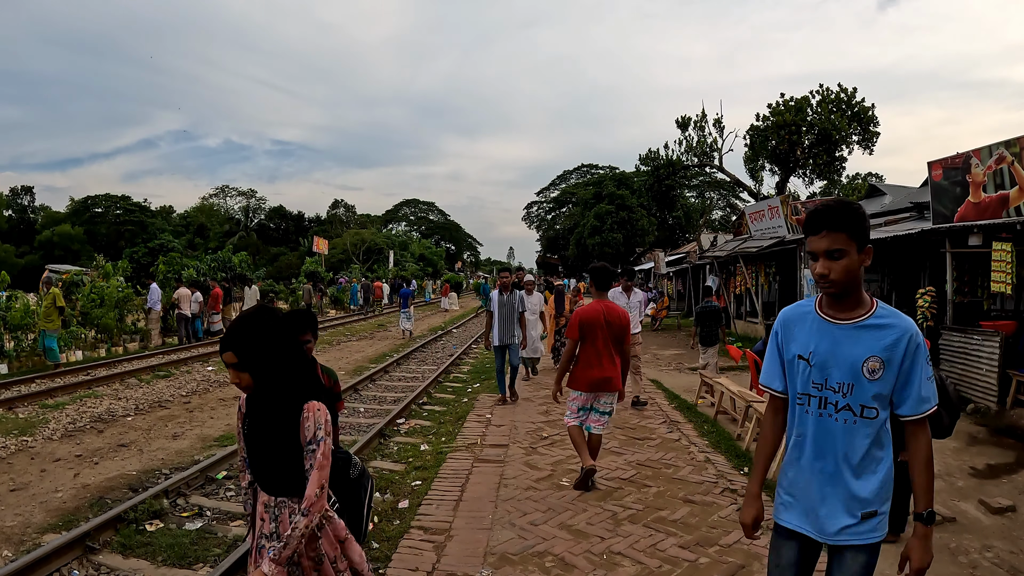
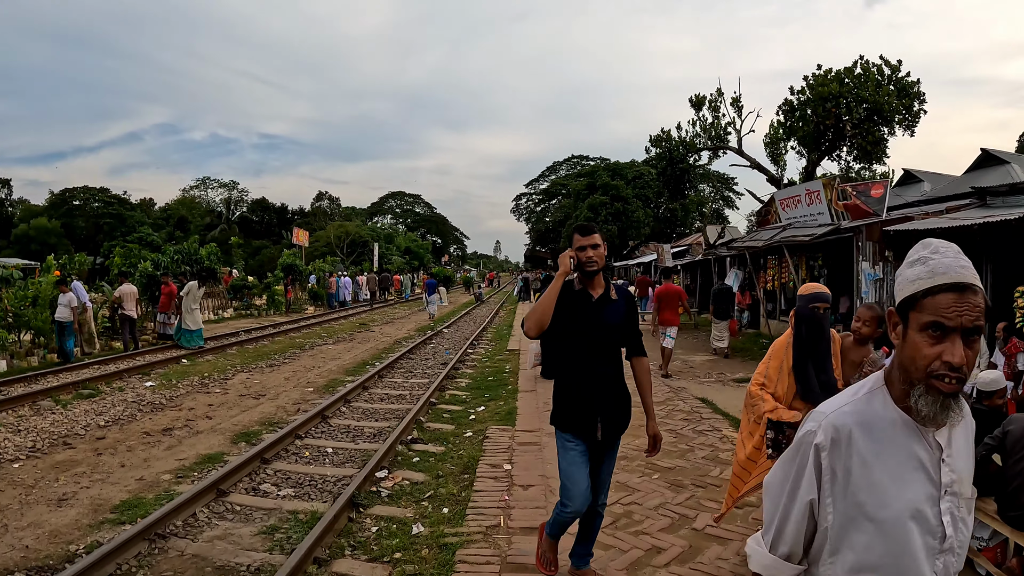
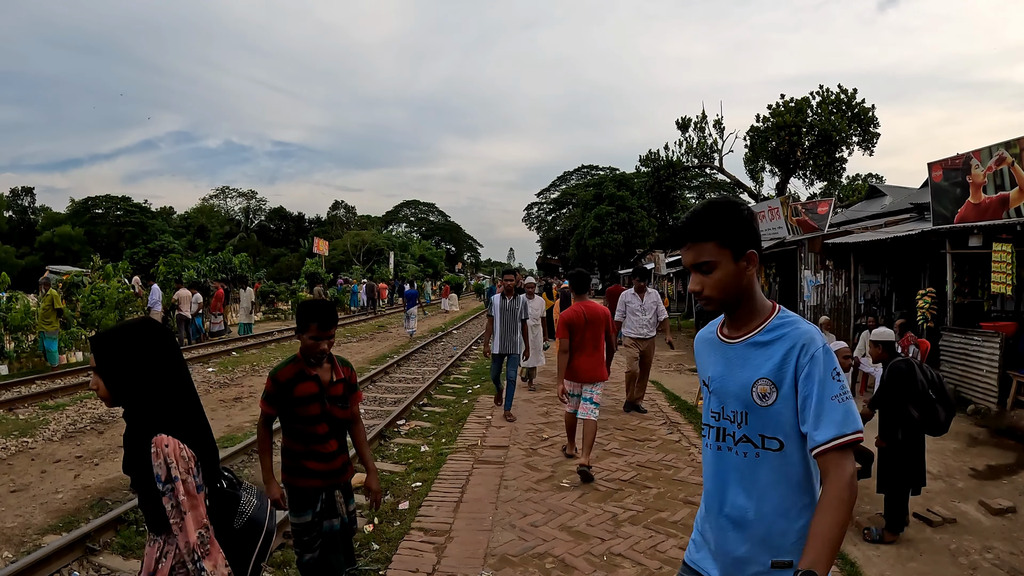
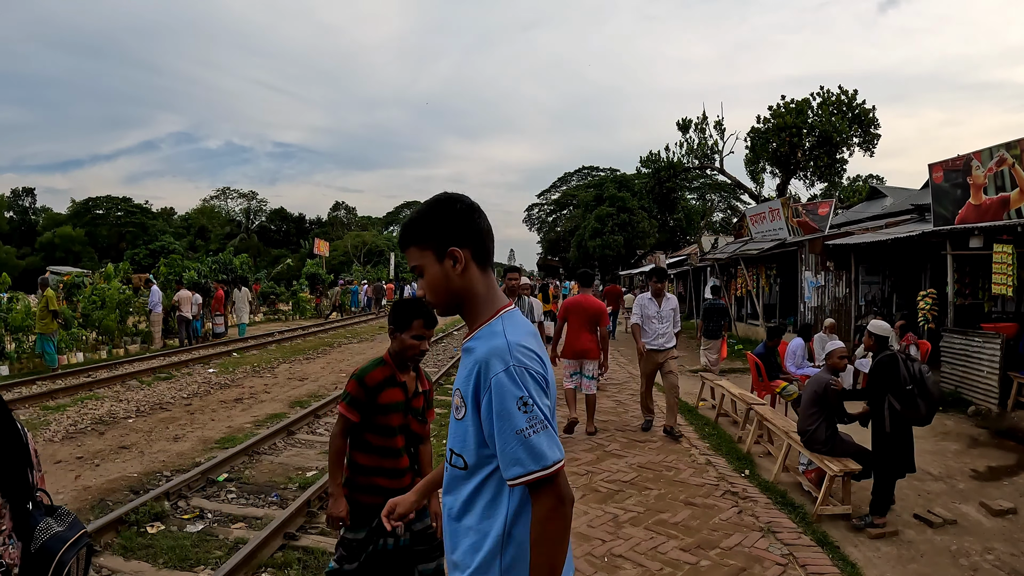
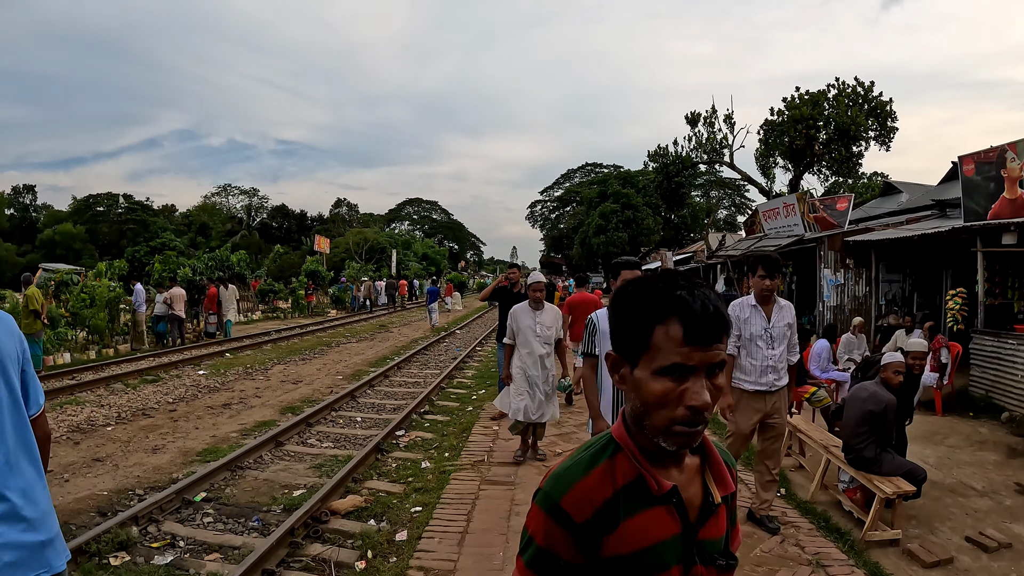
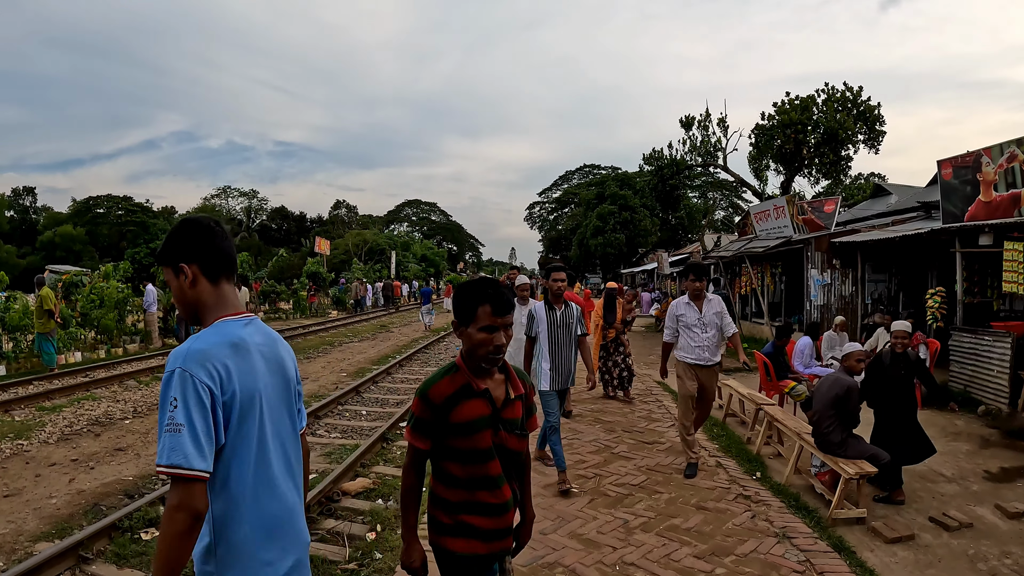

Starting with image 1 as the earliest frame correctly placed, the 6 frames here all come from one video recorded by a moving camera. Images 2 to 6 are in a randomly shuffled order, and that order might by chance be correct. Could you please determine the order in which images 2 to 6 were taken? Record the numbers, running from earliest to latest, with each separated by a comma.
3, 4, 6, 5, 2
